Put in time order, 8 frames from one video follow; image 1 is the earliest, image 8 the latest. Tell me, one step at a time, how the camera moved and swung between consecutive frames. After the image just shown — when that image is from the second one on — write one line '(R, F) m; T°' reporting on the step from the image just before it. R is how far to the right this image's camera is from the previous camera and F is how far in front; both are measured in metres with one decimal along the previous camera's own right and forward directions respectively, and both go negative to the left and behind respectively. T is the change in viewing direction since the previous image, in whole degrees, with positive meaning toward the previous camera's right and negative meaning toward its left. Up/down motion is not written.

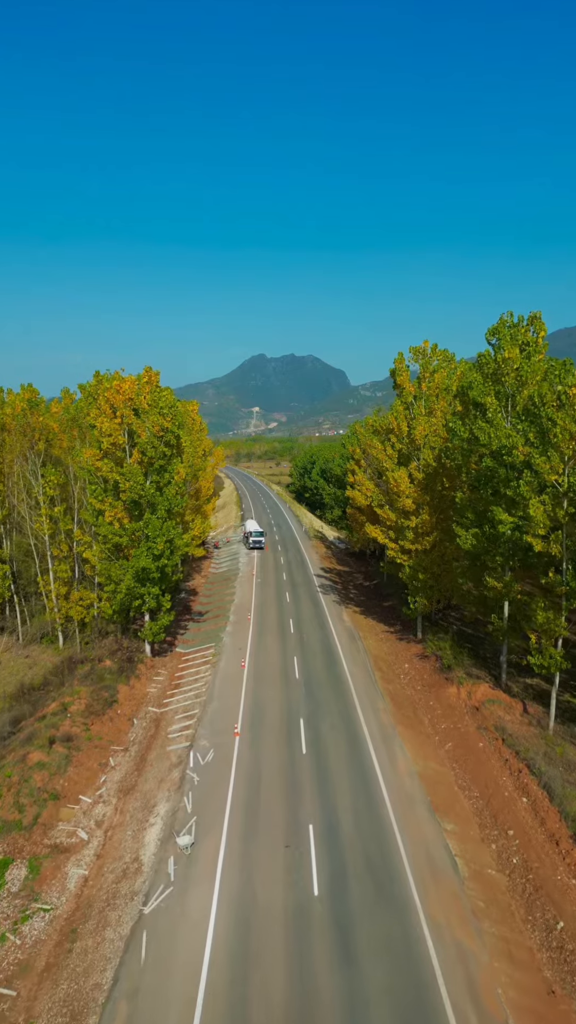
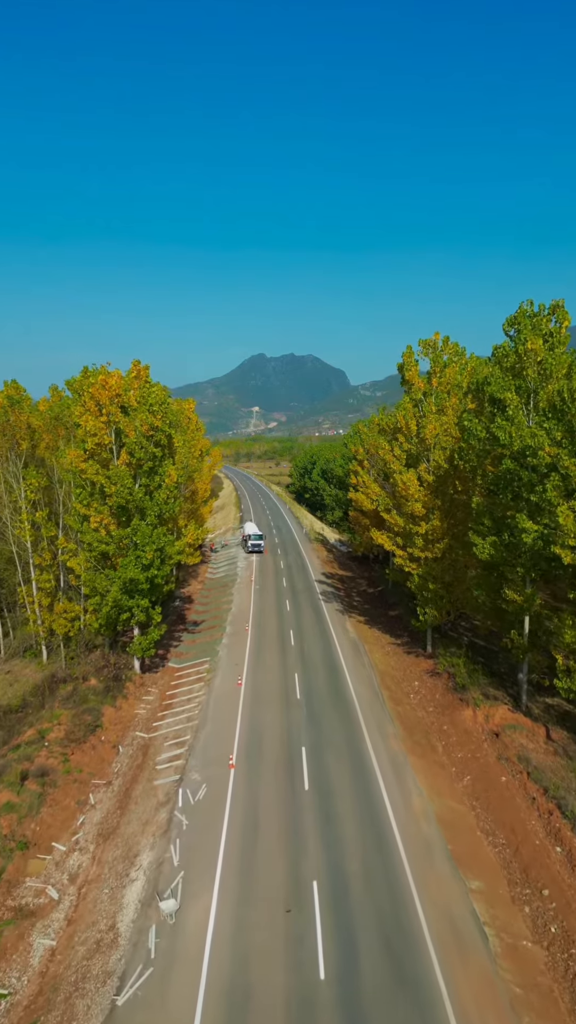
(0.0, +2.5) m; 0°
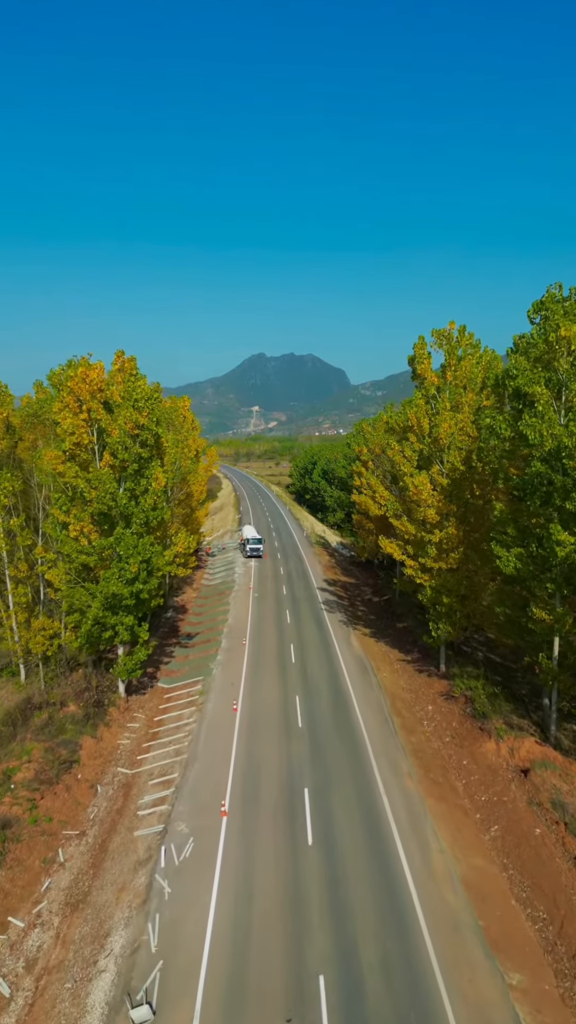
(0.0, +2.9) m; 0°
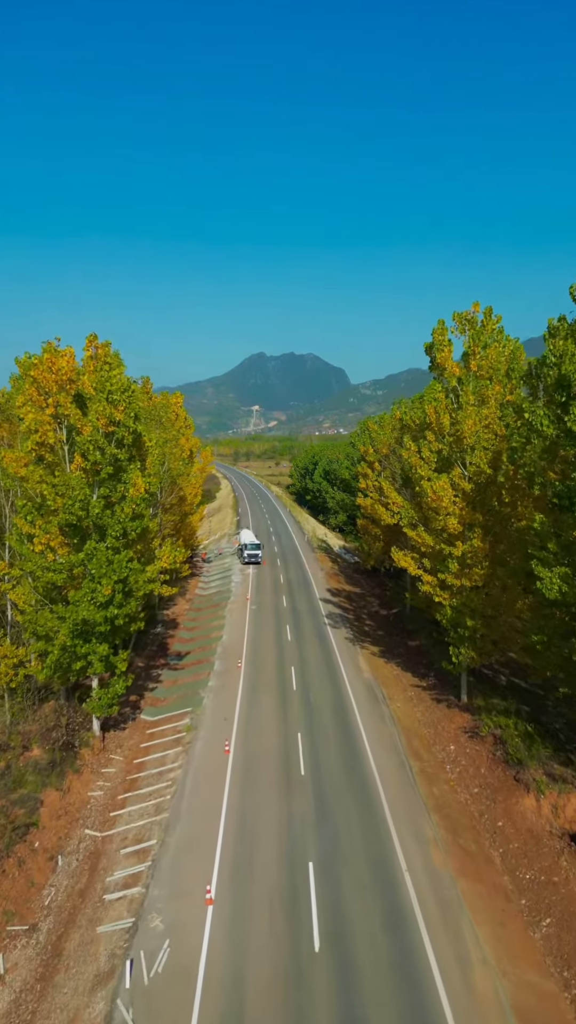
(0.0, +3.9) m; 0°
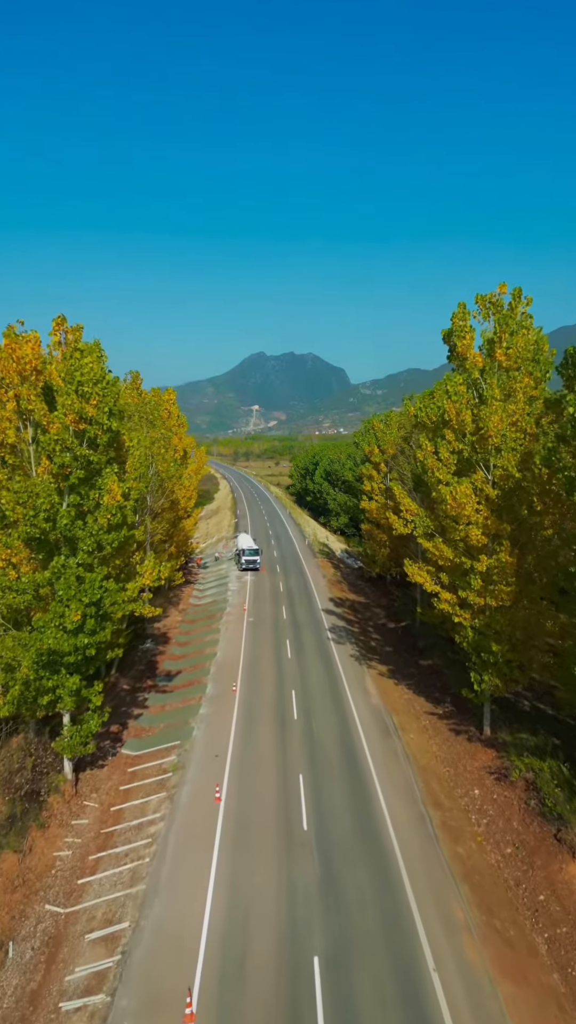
(0.0, +3.2) m; 0°
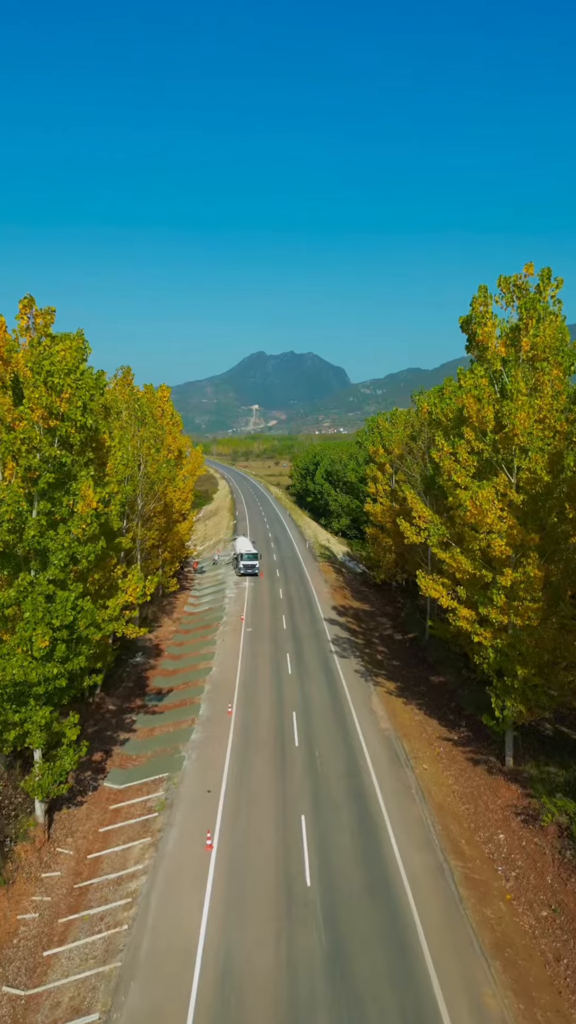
(0.0, +2.5) m; 0°
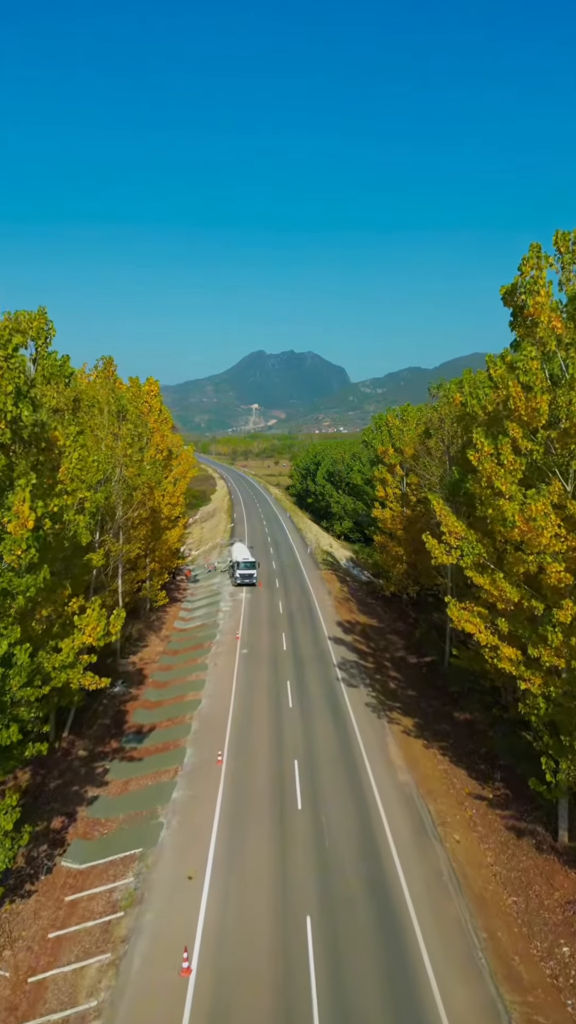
(0.0, +4.3) m; 0°
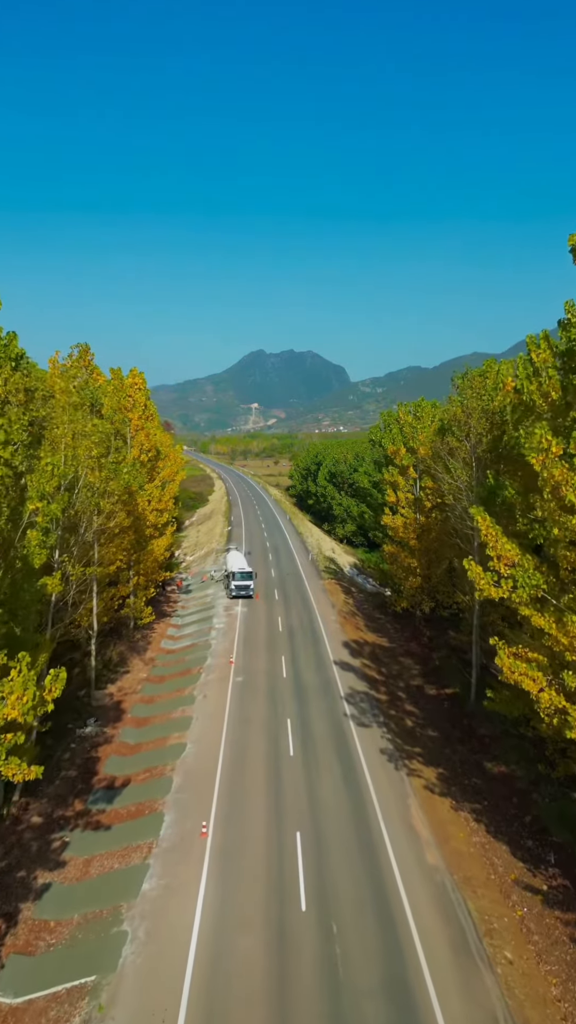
(0.0, +4.5) m; 0°
